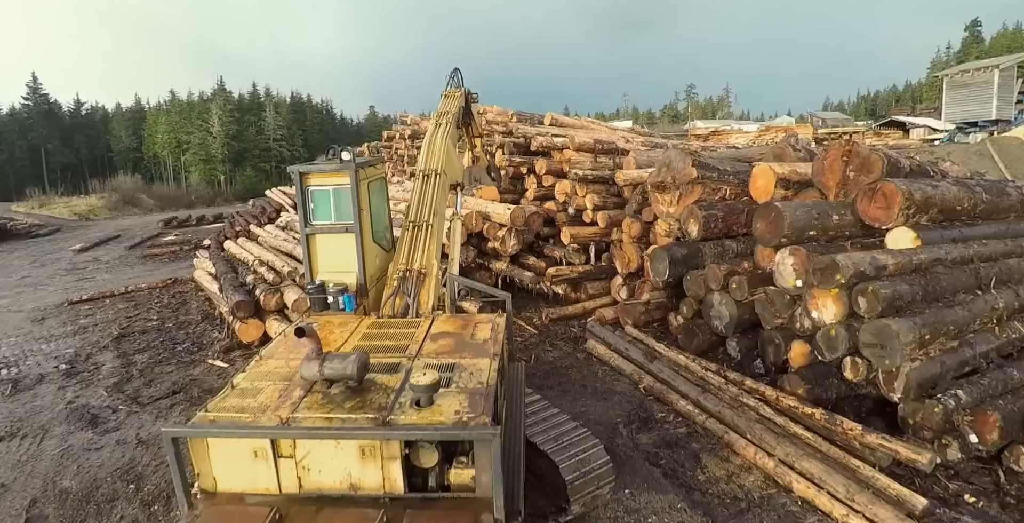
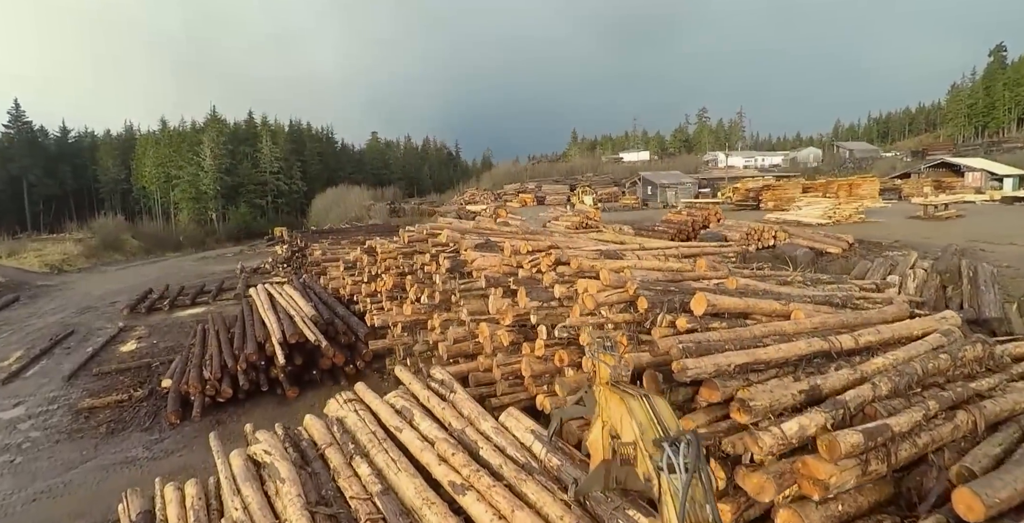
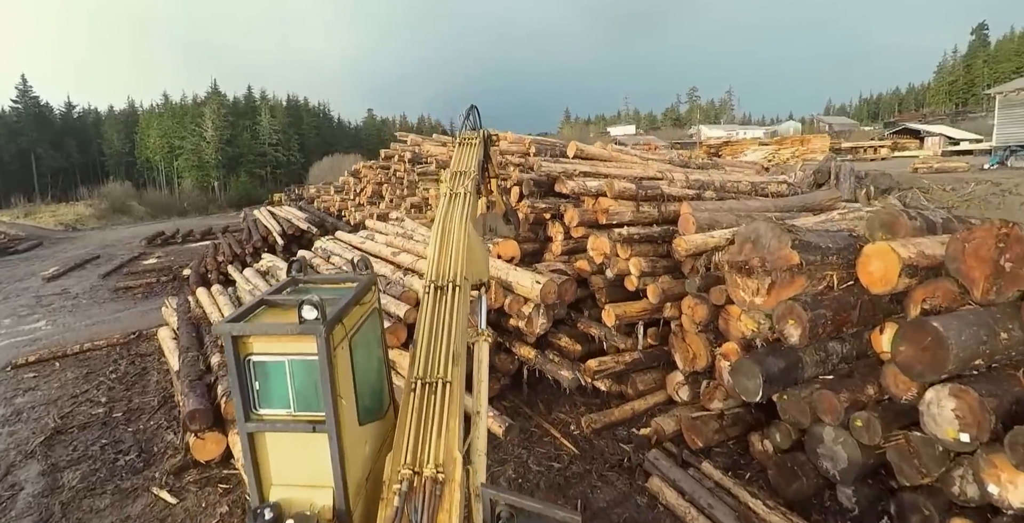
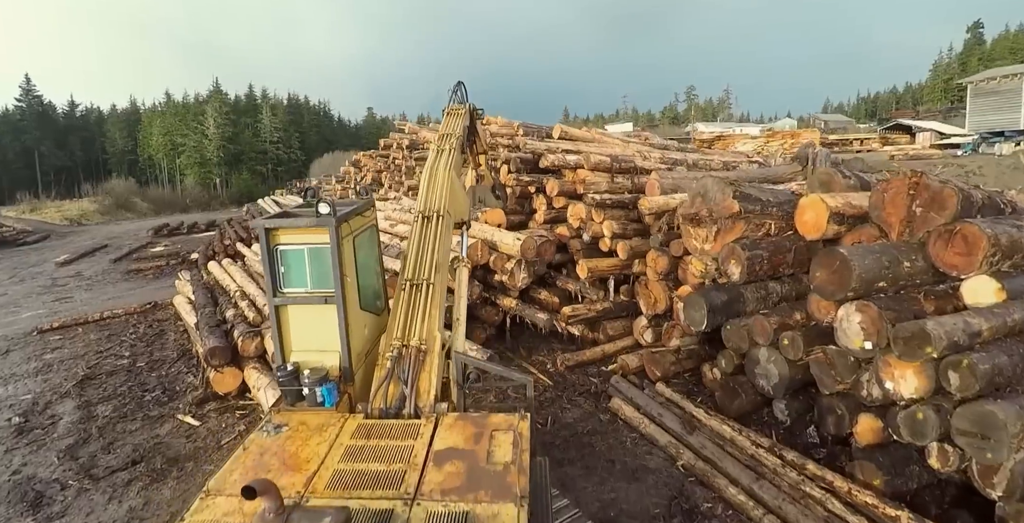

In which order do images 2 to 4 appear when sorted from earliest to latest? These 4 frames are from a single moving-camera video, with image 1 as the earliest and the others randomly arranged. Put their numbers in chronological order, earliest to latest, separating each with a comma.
4, 3, 2
